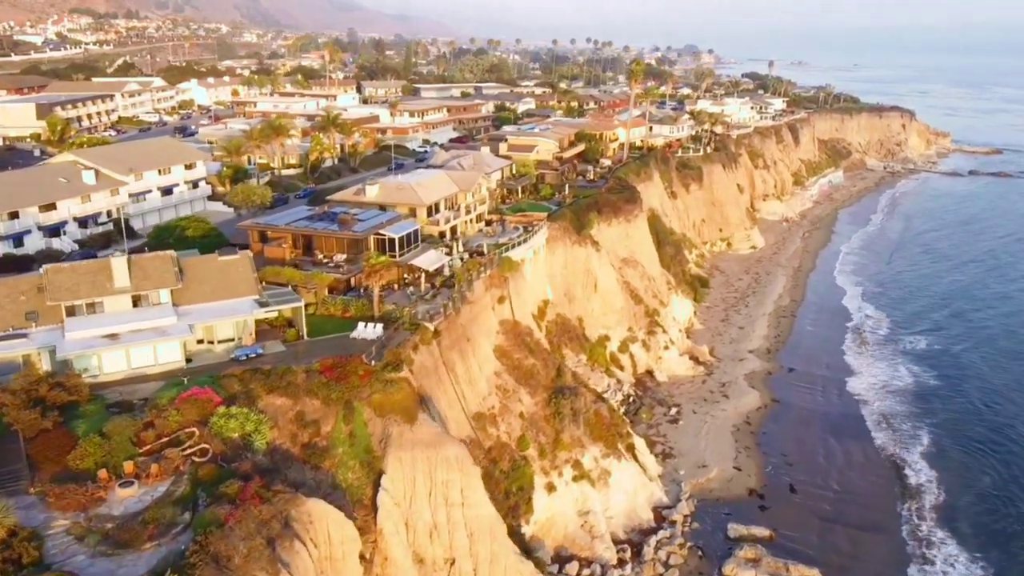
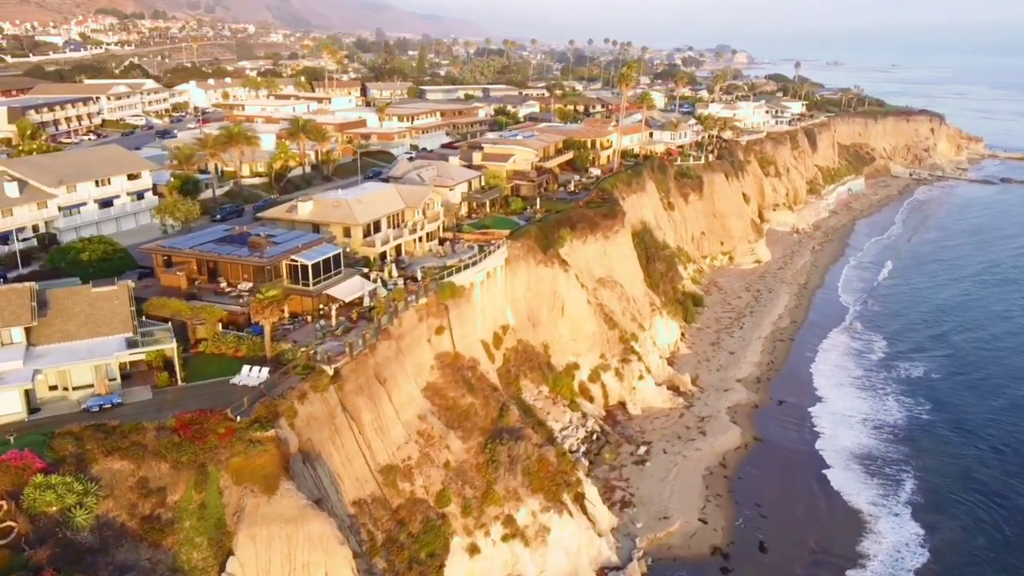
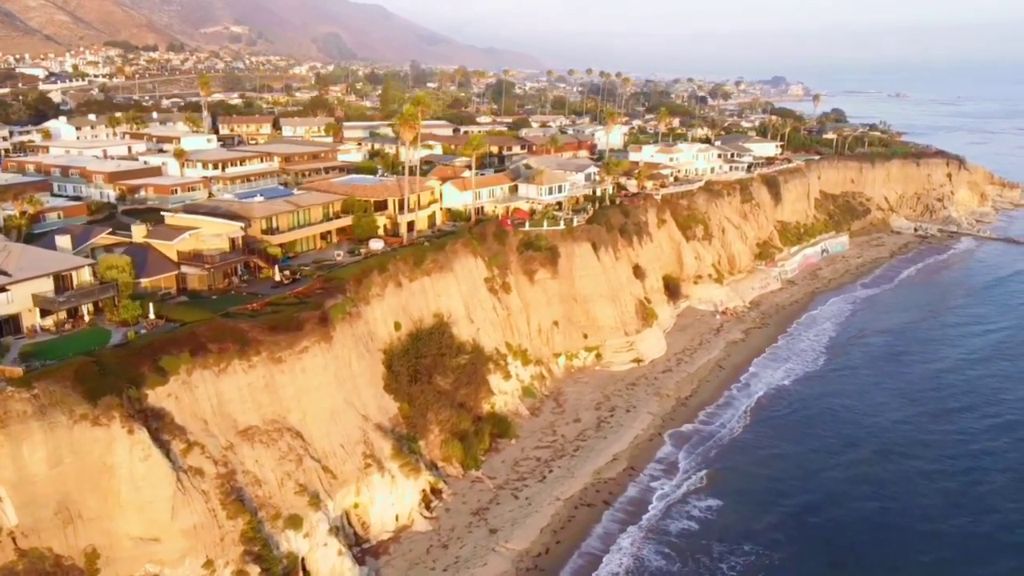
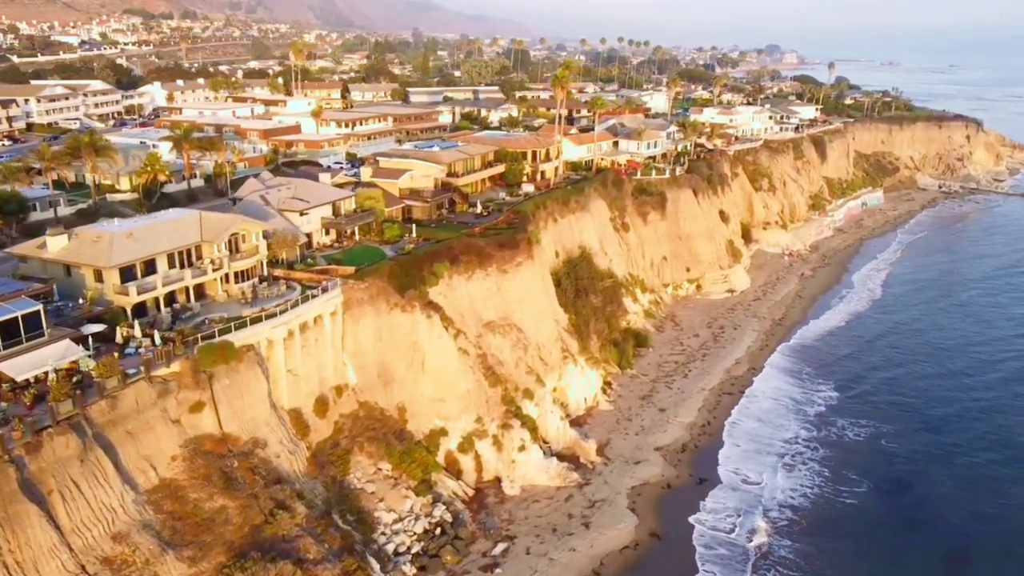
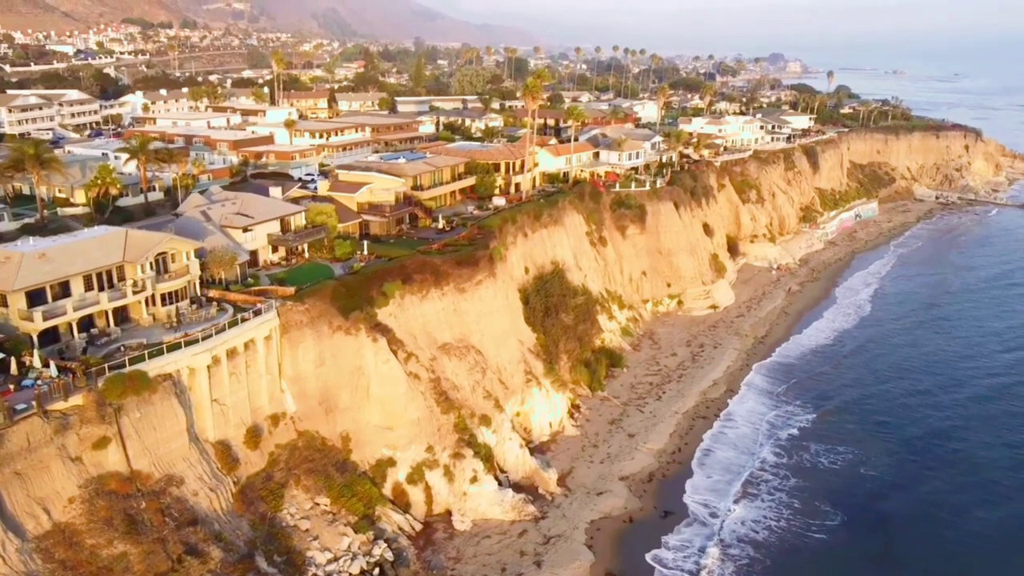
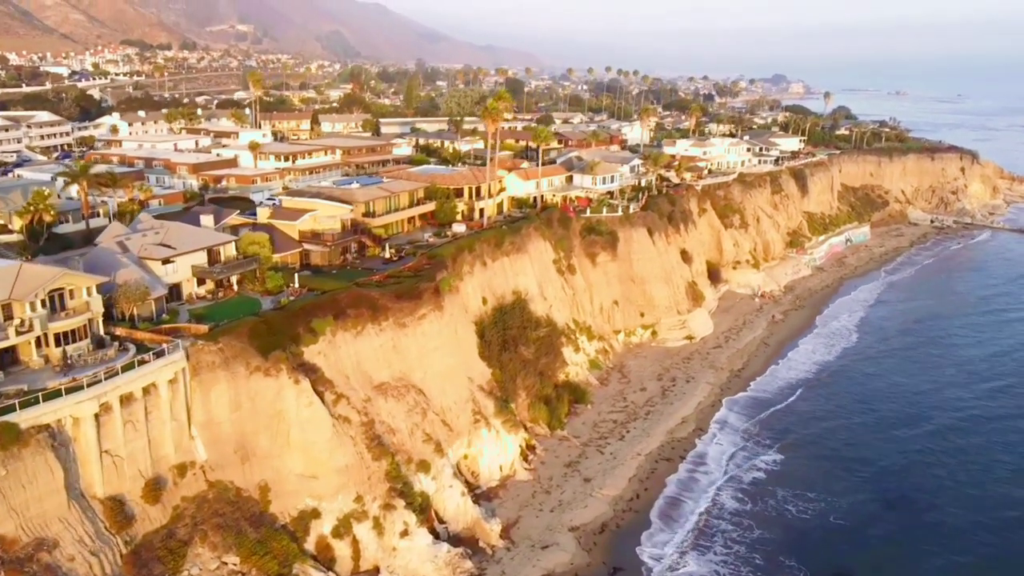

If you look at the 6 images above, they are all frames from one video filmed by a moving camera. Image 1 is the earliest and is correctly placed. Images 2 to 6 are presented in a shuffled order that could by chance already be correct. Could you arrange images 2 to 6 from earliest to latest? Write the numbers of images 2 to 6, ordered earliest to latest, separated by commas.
2, 4, 5, 6, 3
